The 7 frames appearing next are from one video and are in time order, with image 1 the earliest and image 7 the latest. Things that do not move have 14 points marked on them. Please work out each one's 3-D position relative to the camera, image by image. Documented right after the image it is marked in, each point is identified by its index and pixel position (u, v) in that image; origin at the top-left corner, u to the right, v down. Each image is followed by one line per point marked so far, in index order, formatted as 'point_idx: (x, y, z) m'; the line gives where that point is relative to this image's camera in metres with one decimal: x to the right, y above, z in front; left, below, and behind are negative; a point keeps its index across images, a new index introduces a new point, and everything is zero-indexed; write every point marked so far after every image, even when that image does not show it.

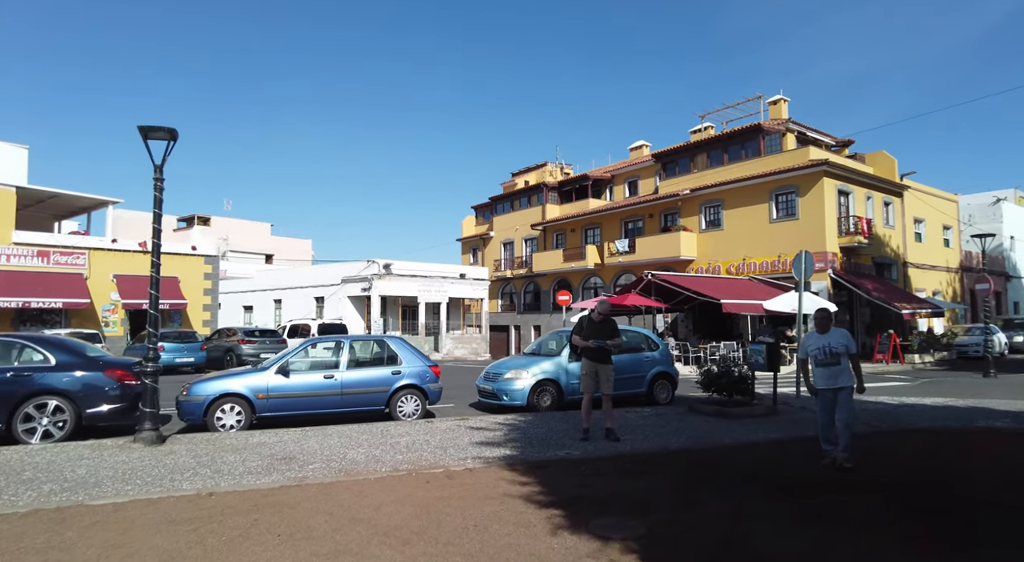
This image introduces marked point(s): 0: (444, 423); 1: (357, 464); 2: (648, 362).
0: (-1.0, -2.0, +8.9) m
1: (-1.6, -1.9, +6.5) m
2: (+2.5, -1.5, +11.8) m
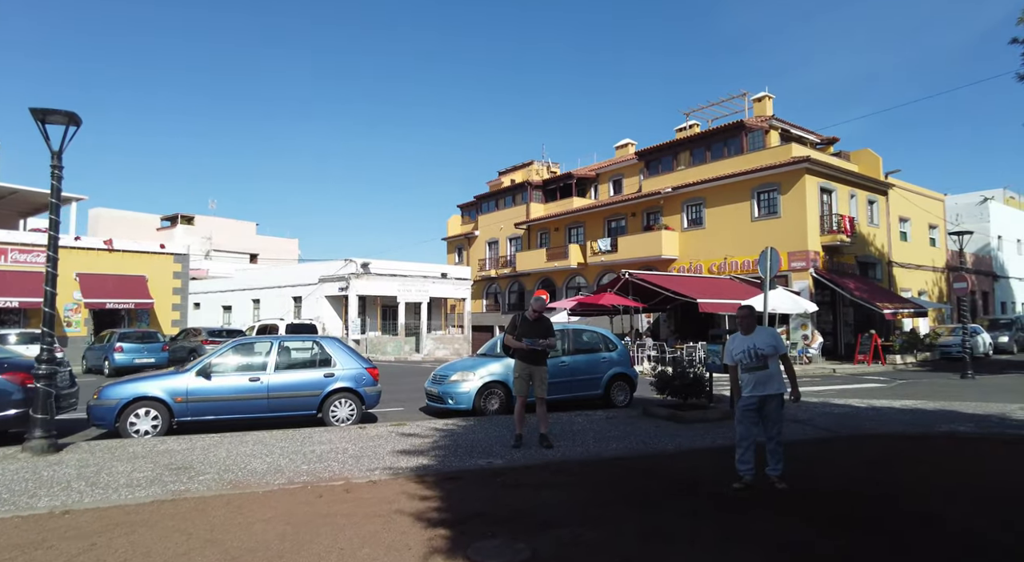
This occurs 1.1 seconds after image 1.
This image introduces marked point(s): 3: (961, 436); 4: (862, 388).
0: (-1.8, -2.0, +8.4) m
1: (-2.4, -1.8, +6.0) m
2: (+1.6, -1.5, +11.4) m
3: (+5.9, -2.0, +8.4) m
4: (+8.7, -2.6, +15.7) m
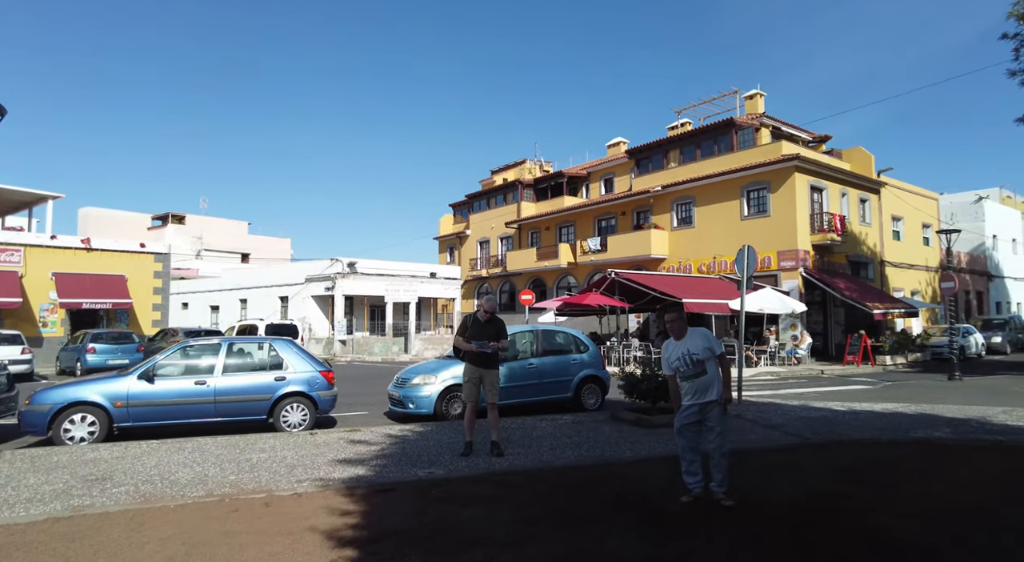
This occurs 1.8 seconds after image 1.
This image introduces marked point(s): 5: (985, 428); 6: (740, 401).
0: (-2.4, -2.0, +8.1) m
1: (-3.0, -1.8, +5.7) m
2: (+1.1, -1.5, +11.0) m
3: (+5.3, -2.0, +8.1) m
4: (+8.1, -2.6, +15.3) m
5: (+6.5, -2.0, +8.8) m
6: (+4.1, -2.2, +11.5) m
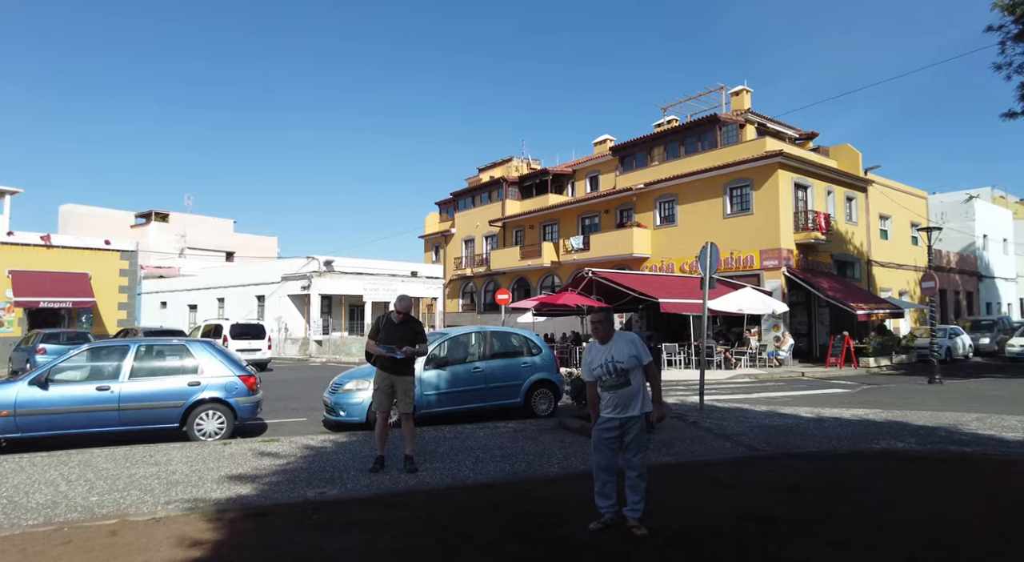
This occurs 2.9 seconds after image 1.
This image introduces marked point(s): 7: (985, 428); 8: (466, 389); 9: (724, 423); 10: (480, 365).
0: (-3.2, -1.9, +7.4) m
1: (-3.8, -1.8, +5.0) m
2: (+0.2, -1.4, +10.4) m
3: (+4.5, -2.0, +7.4) m
4: (+7.2, -2.6, +14.7) m
5: (+5.6, -2.0, +8.2) m
6: (+3.2, -2.1, +10.8) m
7: (+6.7, -2.1, +9.2) m
8: (-0.7, -1.7, +9.8) m
9: (+3.2, -2.1, +9.5) m
10: (-0.5, -1.3, +10.0) m
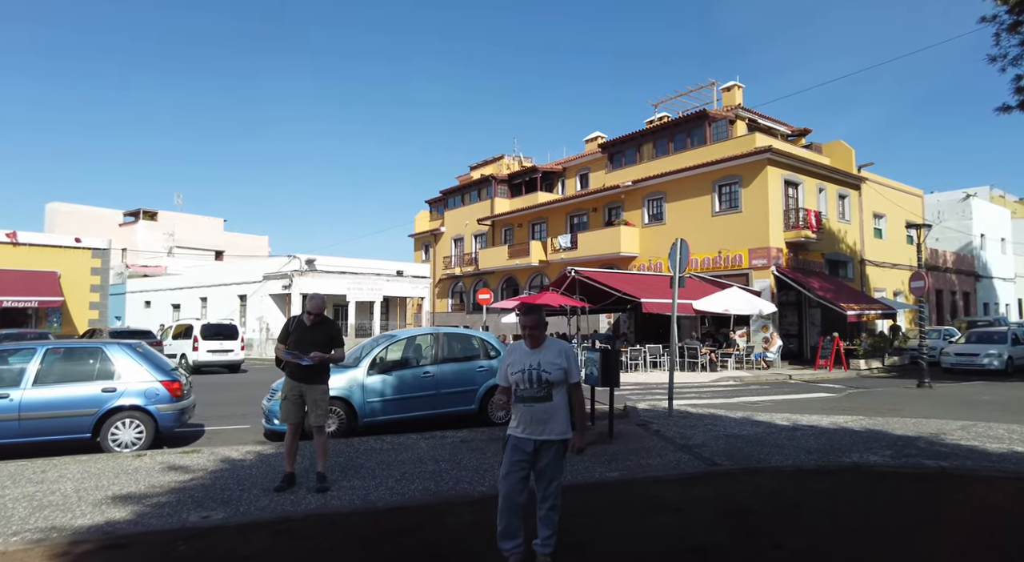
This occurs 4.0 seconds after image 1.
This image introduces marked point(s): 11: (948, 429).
0: (-3.9, -1.9, +6.8) m
1: (-4.5, -1.8, +4.4) m
2: (-0.5, -1.4, +9.7) m
3: (+3.8, -2.0, +6.8) m
4: (+6.5, -2.6, +14.1) m
5: (+5.0, -2.0, +7.6) m
6: (+2.6, -2.1, +10.2) m
7: (+6.1, -2.1, +8.5) m
8: (-1.4, -1.6, +9.1) m
9: (+2.5, -2.1, +8.9) m
10: (-1.2, -1.3, +9.4) m
11: (+6.2, -2.1, +9.1) m
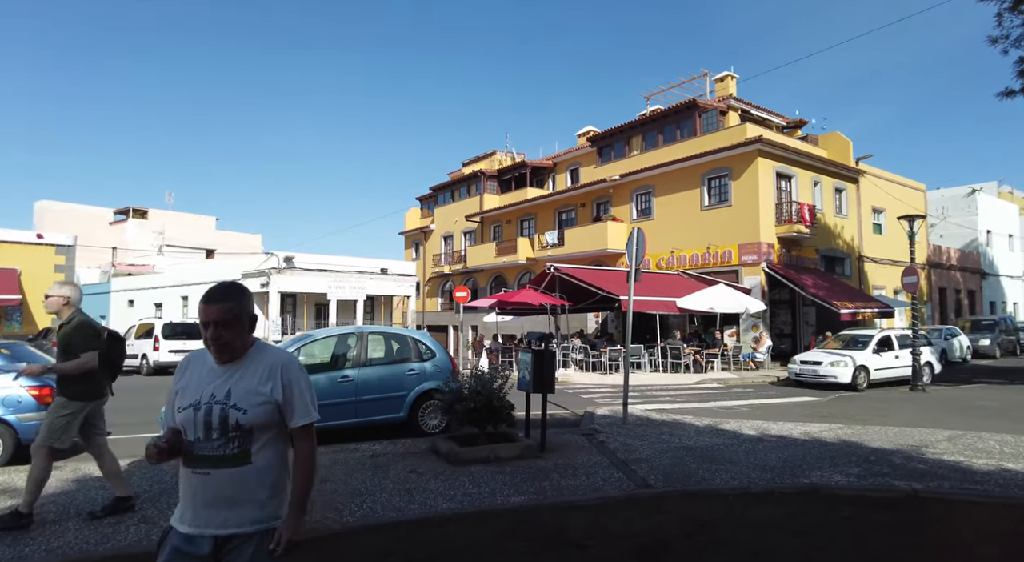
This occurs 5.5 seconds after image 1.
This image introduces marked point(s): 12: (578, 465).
0: (-4.9, -1.8, +5.8) m
1: (-5.5, -1.7, +3.4) m
2: (-1.4, -1.3, +8.7) m
3: (+2.8, -1.9, +5.8) m
4: (+5.7, -2.5, +13.0) m
5: (+4.0, -1.9, +6.5) m
6: (+1.7, -2.0, +9.2) m
7: (+5.1, -2.0, +7.4) m
8: (-2.3, -1.5, +8.2) m
9: (+1.5, -2.0, +7.9) m
10: (-2.1, -1.2, +8.4) m
11: (+5.3, -2.0, +8.0) m
12: (+0.7, -1.9, +6.7) m
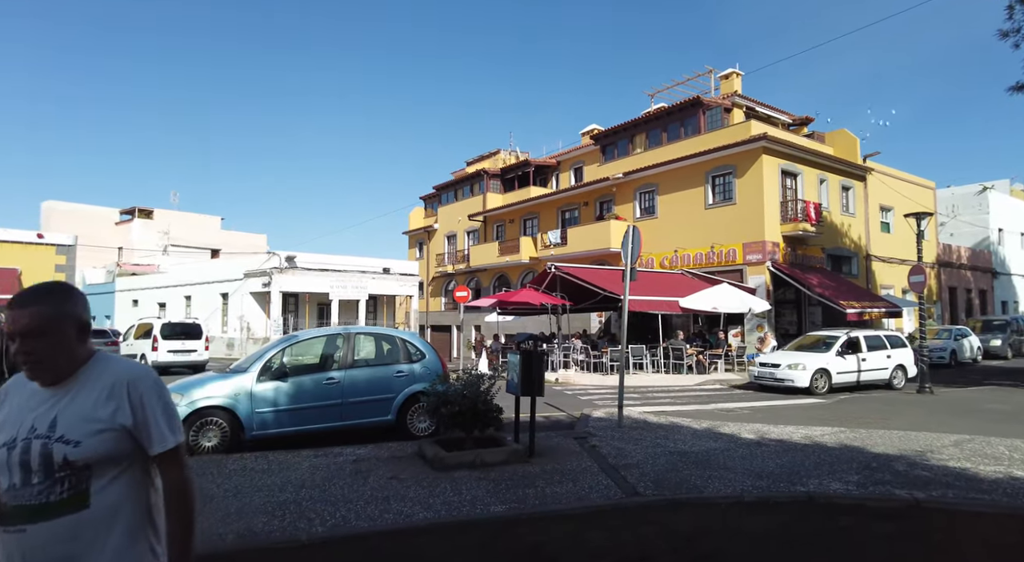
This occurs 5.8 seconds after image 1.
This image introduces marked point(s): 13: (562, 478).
0: (-5.0, -1.8, +5.7) m
1: (-5.7, -1.7, +3.3) m
2: (-1.5, -1.3, +8.5) m
3: (+2.7, -1.9, +5.5) m
4: (+5.6, -2.5, +12.7) m
5: (+3.9, -1.9, +6.3) m
6: (+1.5, -2.0, +8.9) m
7: (+5.0, -2.0, +7.2) m
8: (-2.4, -1.5, +8.0) m
9: (+1.4, -2.0, +7.6) m
10: (-2.2, -1.2, +8.2) m
11: (+5.1, -2.0, +7.7) m
12: (+0.5, -1.9, +6.5) m
13: (+0.5, -1.9, +6.2) m
